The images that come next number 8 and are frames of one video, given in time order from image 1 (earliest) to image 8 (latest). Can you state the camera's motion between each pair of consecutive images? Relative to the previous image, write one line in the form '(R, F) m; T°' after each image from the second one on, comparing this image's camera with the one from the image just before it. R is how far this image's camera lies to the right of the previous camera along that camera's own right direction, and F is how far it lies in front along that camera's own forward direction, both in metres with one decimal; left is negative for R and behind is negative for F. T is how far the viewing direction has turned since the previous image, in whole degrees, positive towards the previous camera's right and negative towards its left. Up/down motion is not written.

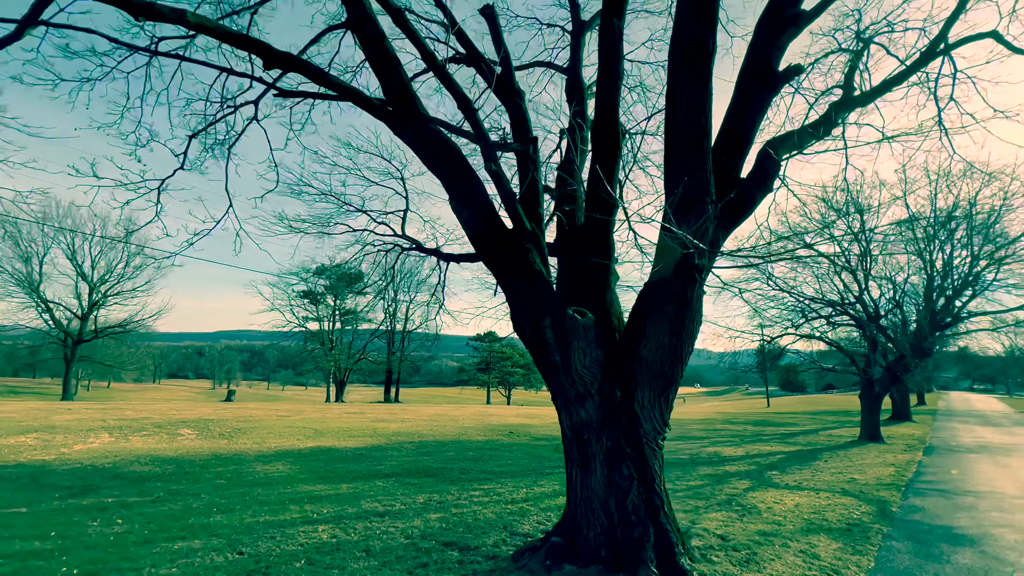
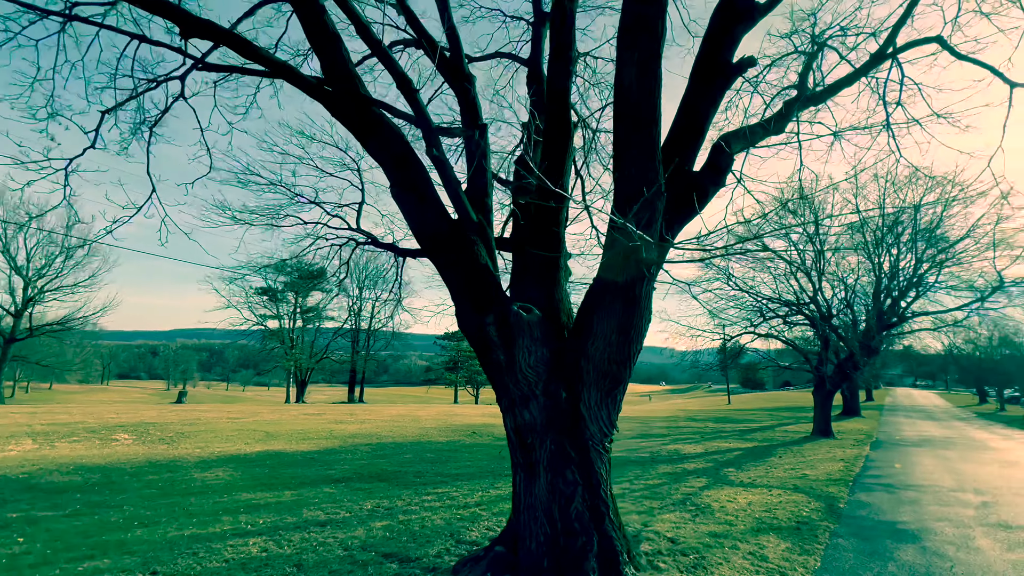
(+0.3, +0.3) m; +4°
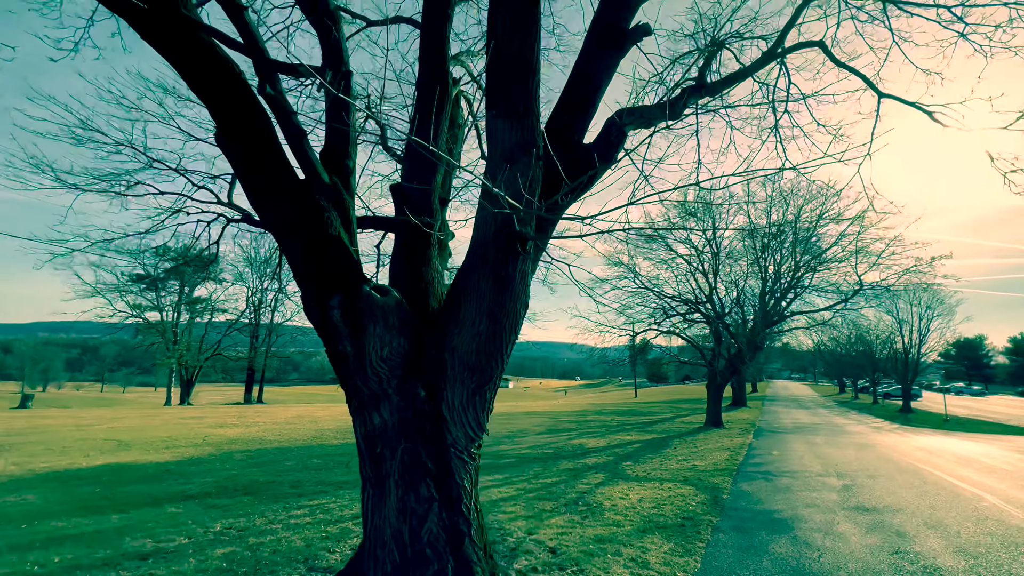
(+0.6, +0.7) m; +10°
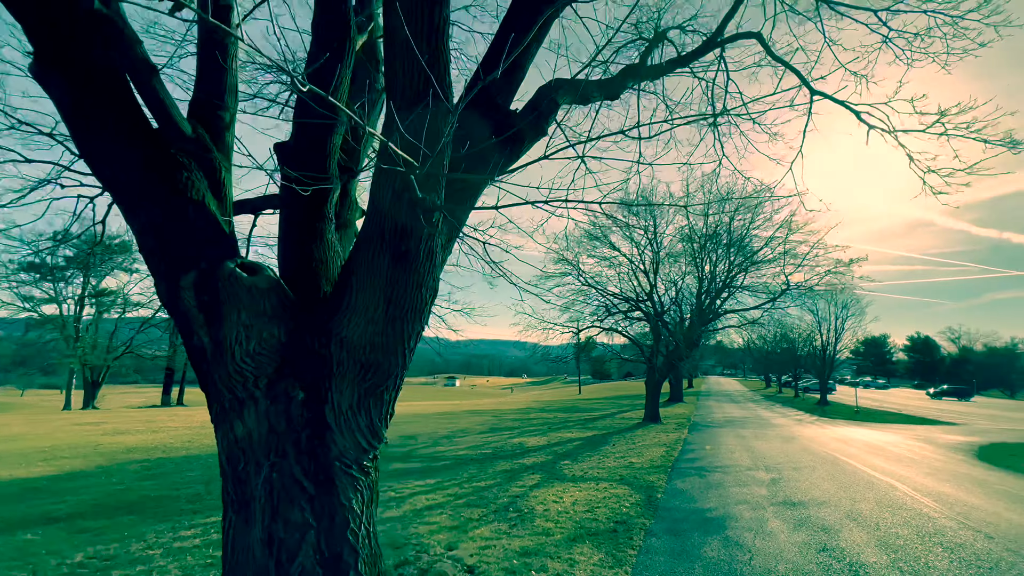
(+0.3, +0.6) m; +7°
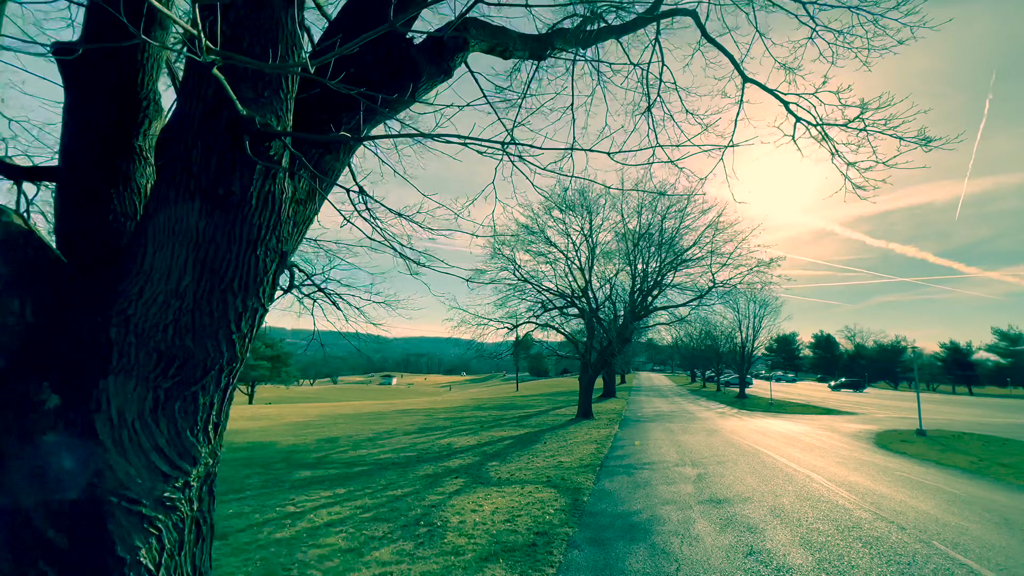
(+0.4, +0.8) m; +8°
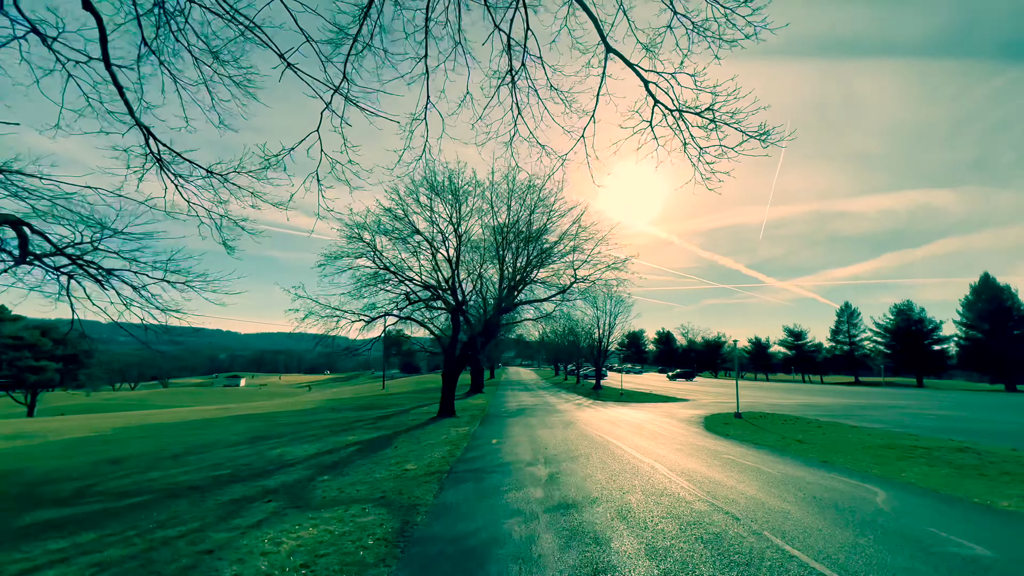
(+0.7, +1.2) m; +16°
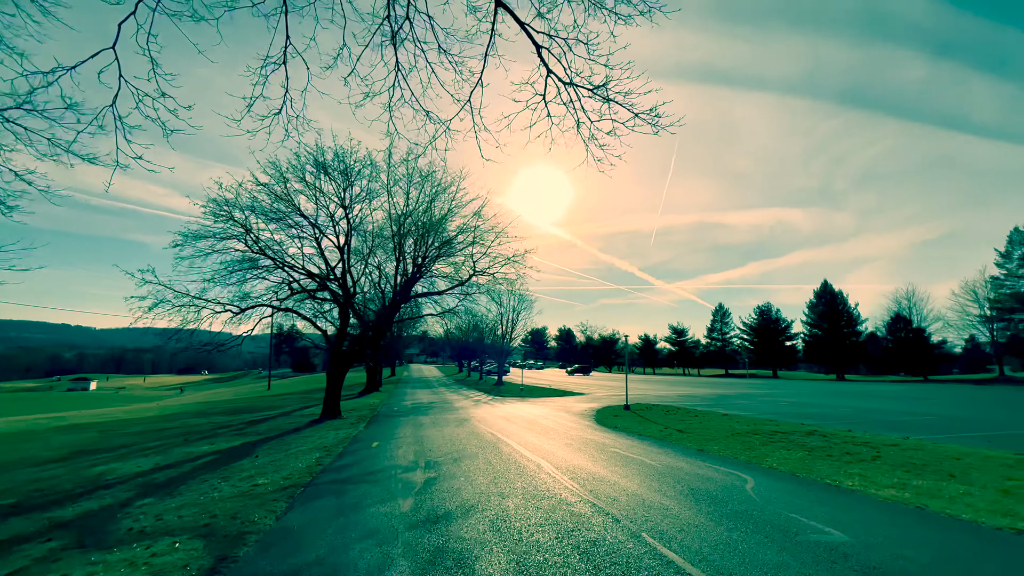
(+0.5, +0.8) m; +12°
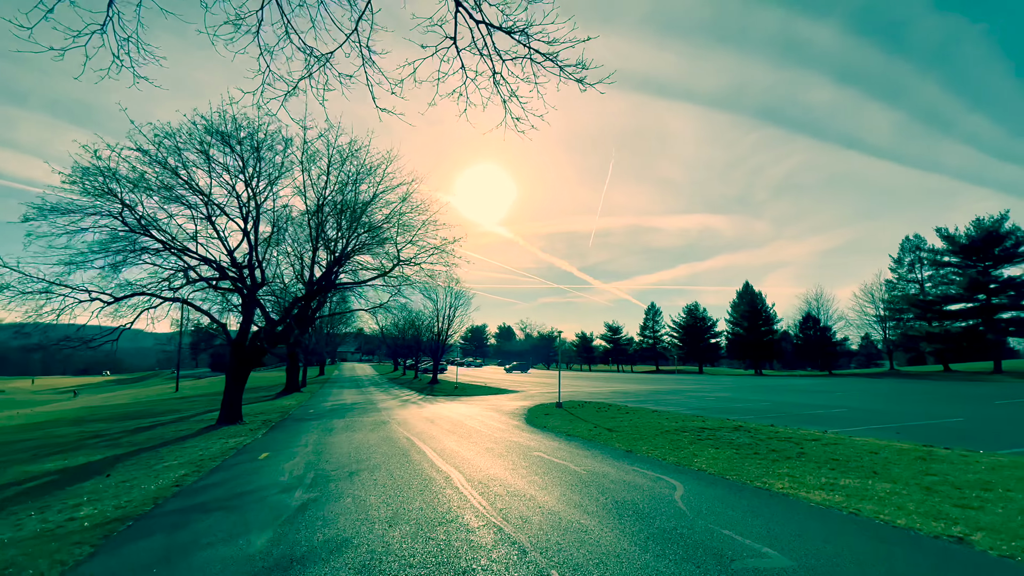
(+0.6, +1.2) m; +7°
